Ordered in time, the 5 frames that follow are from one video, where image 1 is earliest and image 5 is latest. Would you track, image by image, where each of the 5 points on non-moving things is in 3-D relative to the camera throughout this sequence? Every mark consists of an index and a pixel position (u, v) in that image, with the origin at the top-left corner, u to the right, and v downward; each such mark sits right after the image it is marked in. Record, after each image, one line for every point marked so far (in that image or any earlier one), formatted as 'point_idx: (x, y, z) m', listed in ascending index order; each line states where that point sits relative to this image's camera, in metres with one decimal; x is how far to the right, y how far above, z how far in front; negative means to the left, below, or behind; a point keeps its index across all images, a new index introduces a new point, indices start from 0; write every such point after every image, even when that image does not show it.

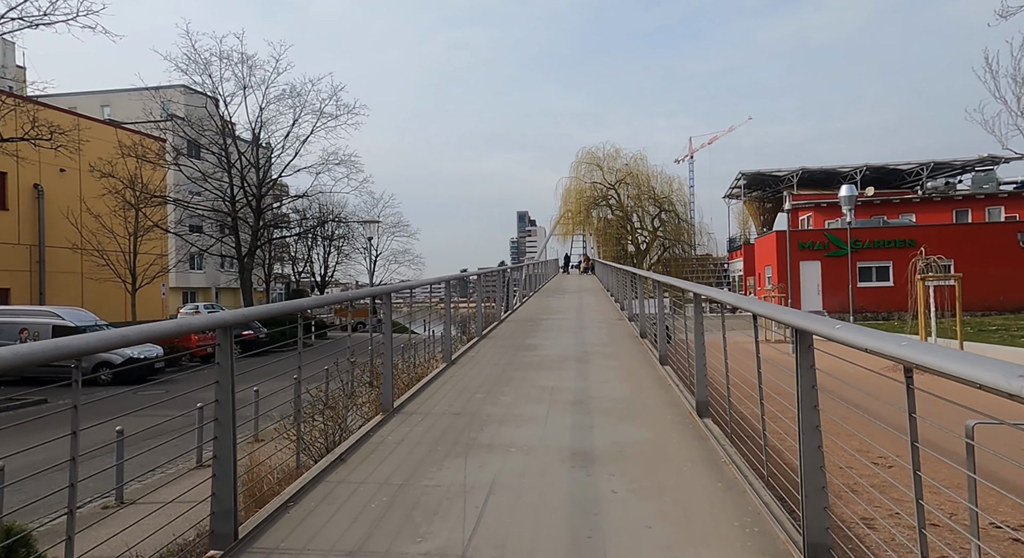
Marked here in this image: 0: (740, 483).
0: (+1.3, -1.2, +3.0) m
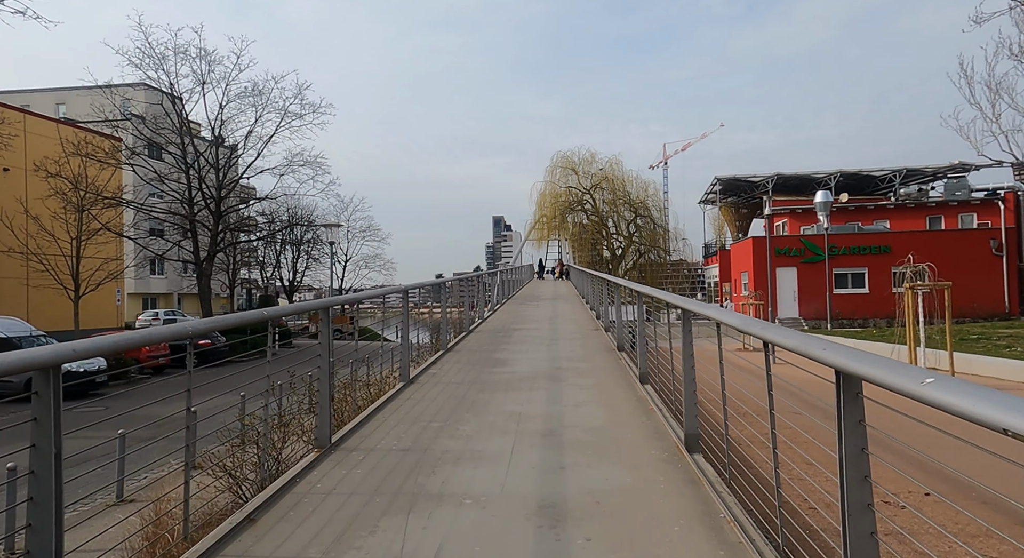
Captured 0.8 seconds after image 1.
0: (+1.1, -1.3, +2.4) m
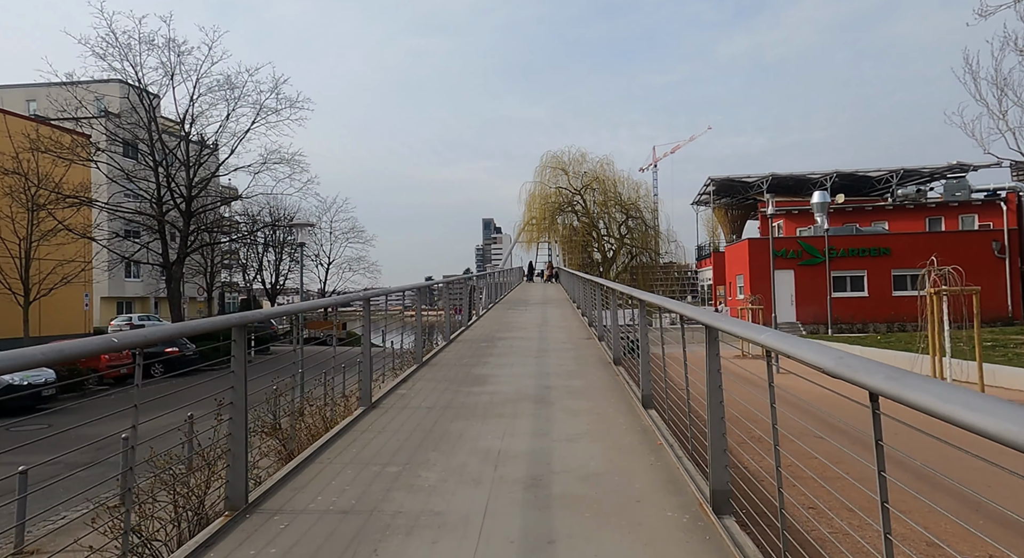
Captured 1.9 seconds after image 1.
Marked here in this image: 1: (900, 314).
0: (+1.0, -1.3, +1.6) m
1: (+13.6, -1.2, +18.1) m
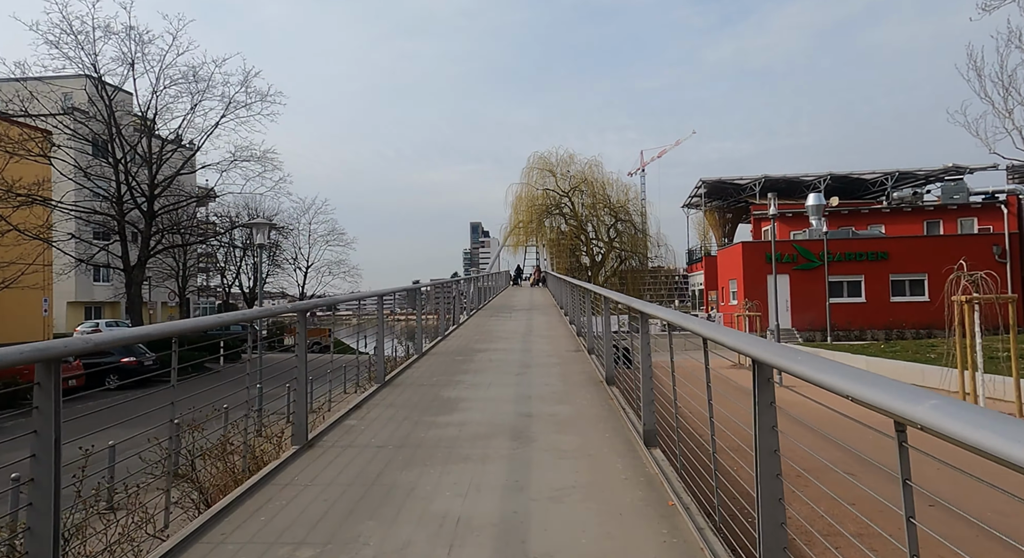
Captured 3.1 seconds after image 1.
0: (+0.8, -1.3, +0.6) m
1: (+13.1, -1.4, +17.5) m
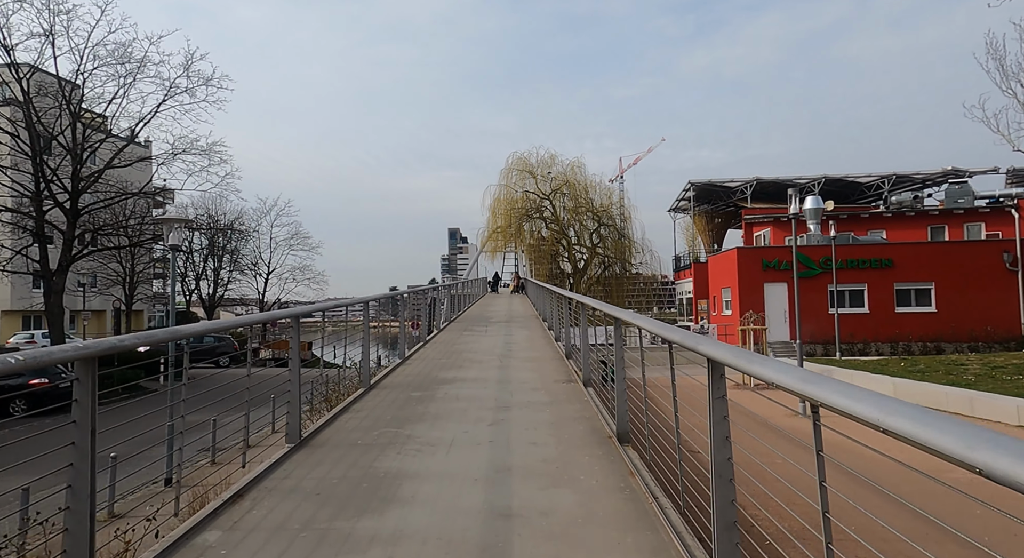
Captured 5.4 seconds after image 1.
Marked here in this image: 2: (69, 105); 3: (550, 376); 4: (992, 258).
0: (+0.8, -1.4, -1.1) m
1: (+12.4, -1.7, +16.3) m
2: (-13.4, +5.2, +15.6) m
3: (+0.5, -1.3, +6.8) m
4: (+14.8, +0.7, +16.0) m
